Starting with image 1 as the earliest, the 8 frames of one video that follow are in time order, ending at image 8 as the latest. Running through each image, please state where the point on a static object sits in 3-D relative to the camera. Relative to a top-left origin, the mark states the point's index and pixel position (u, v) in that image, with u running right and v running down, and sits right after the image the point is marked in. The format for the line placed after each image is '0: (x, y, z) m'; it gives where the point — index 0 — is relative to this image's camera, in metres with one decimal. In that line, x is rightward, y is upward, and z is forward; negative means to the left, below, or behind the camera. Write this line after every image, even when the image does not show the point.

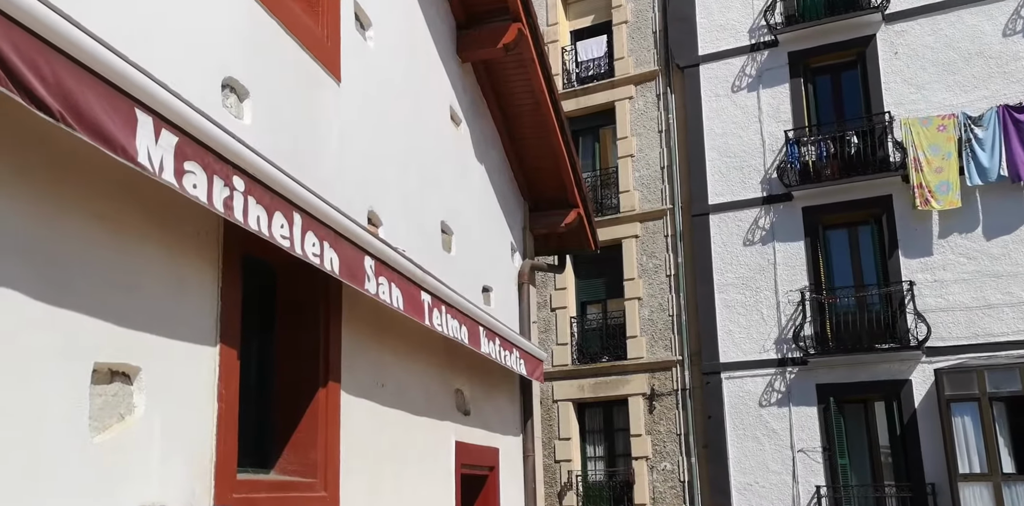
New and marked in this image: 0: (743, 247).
0: (+3.8, +0.1, +15.6) m
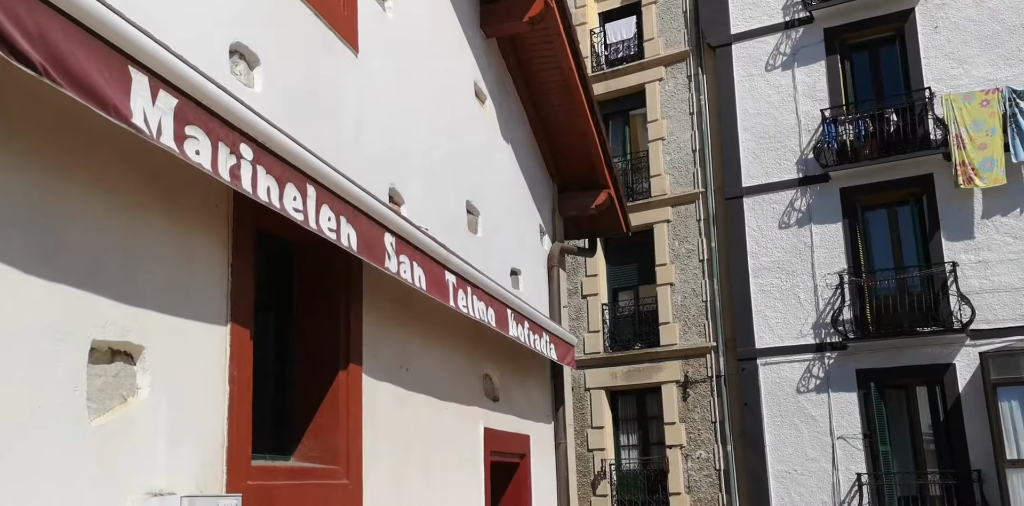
0: (+4.3, +0.4, +15.2) m
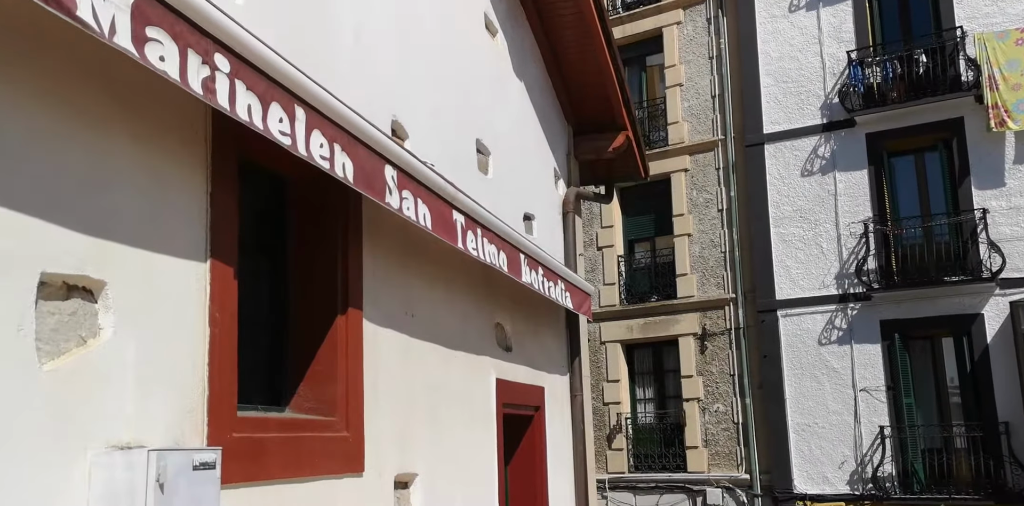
0: (+4.5, +1.2, +14.7) m
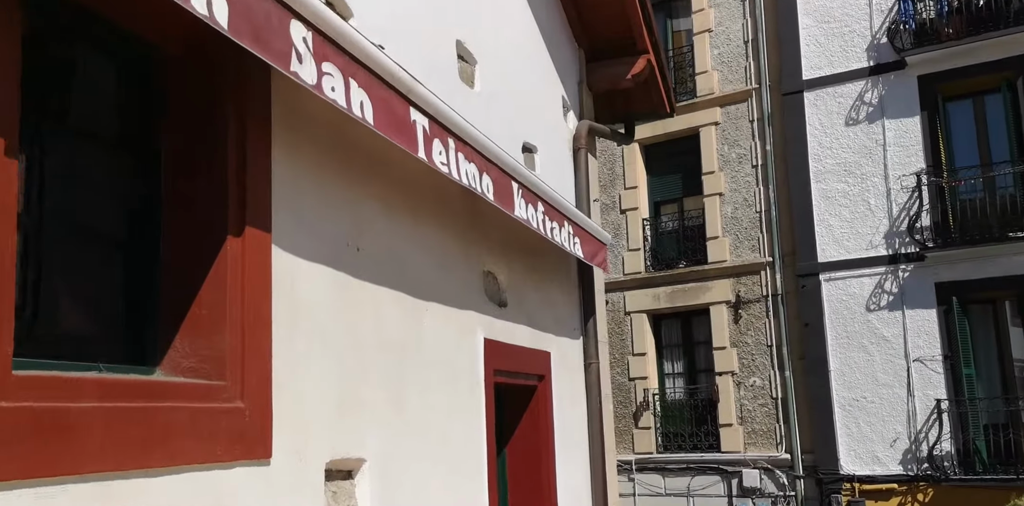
0: (+4.7, +1.8, +13.3) m
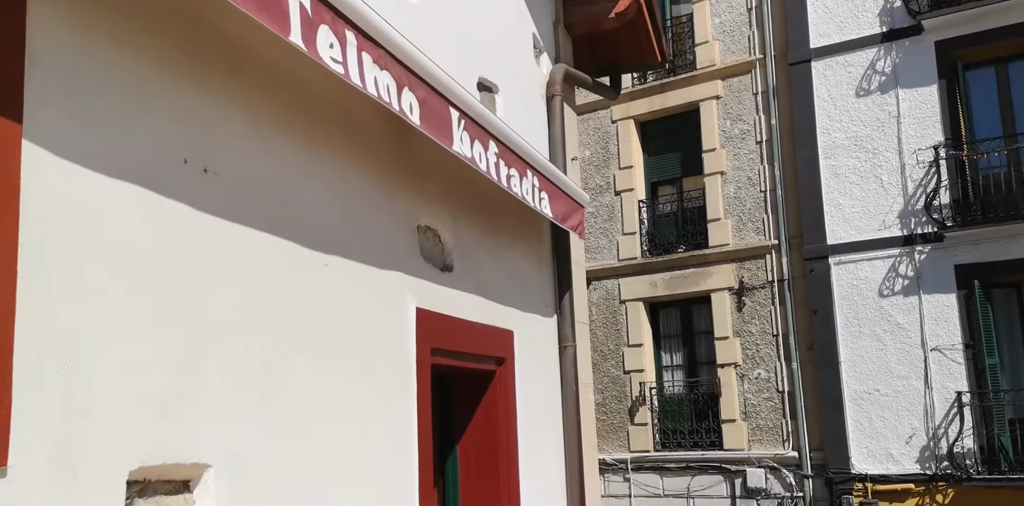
0: (+4.5, +2.0, +12.2) m
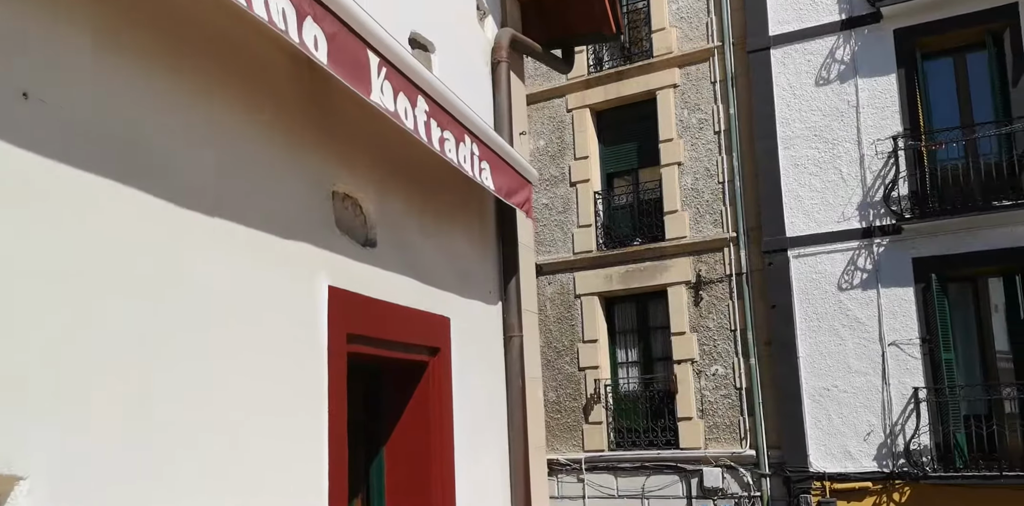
0: (+3.9, +2.1, +11.9) m
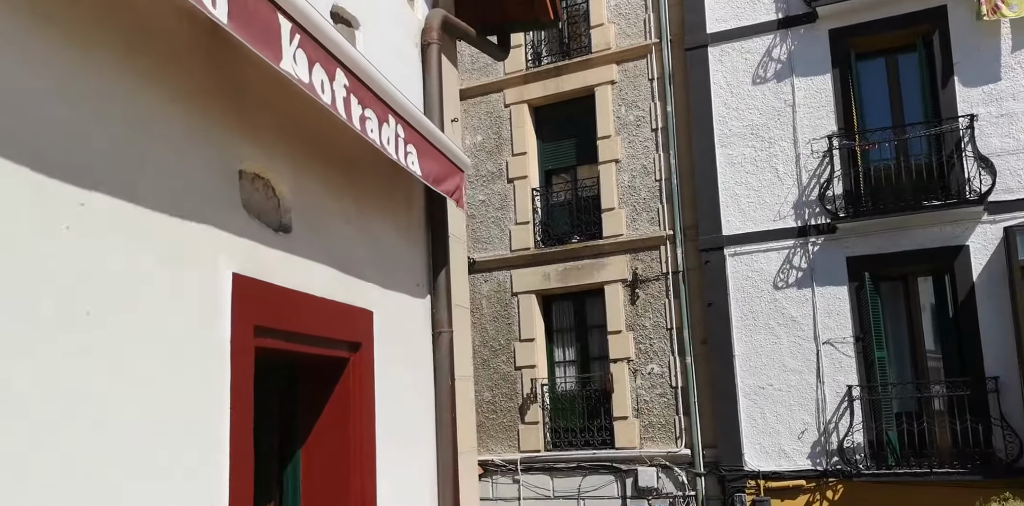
0: (+3.1, +2.2, +11.9) m
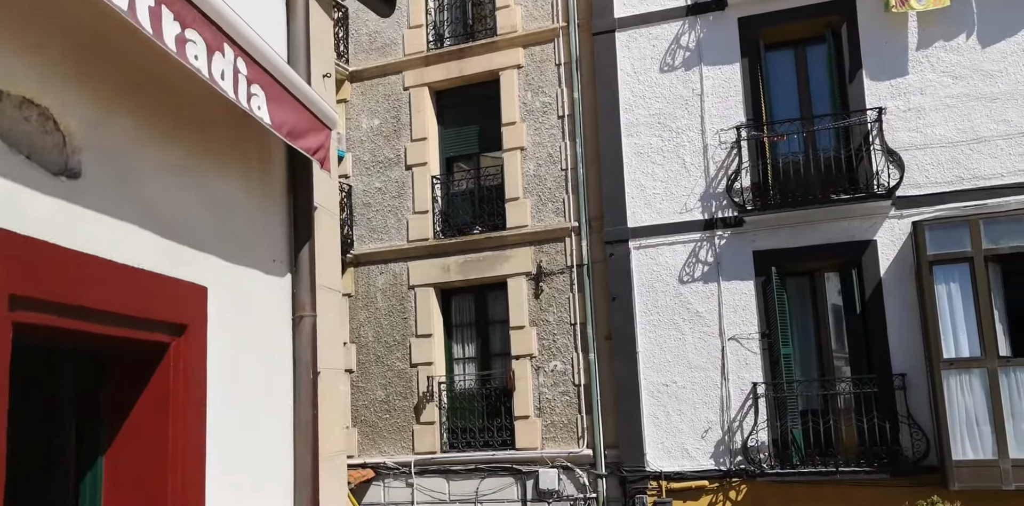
0: (+1.8, +2.3, +11.4) m
